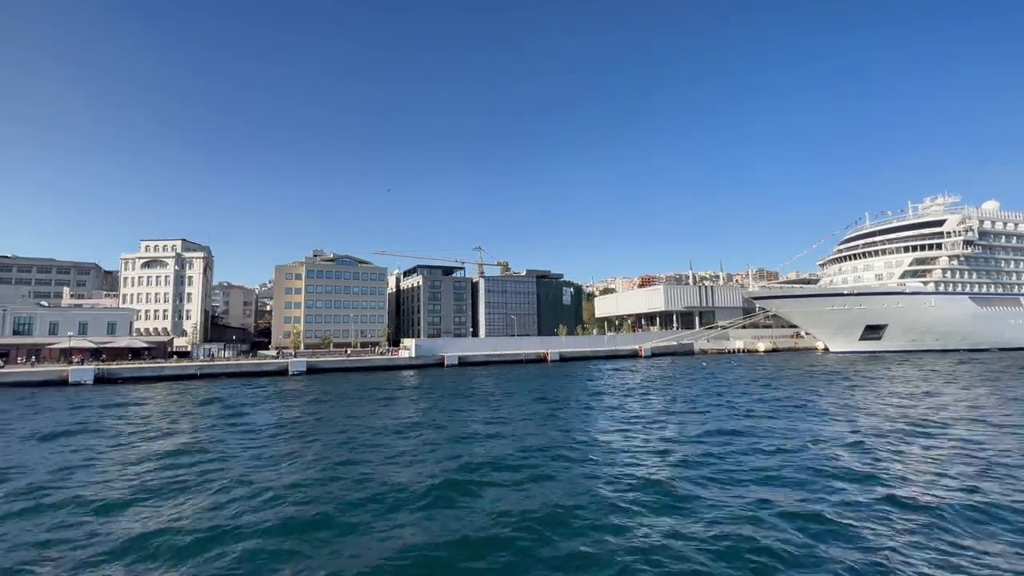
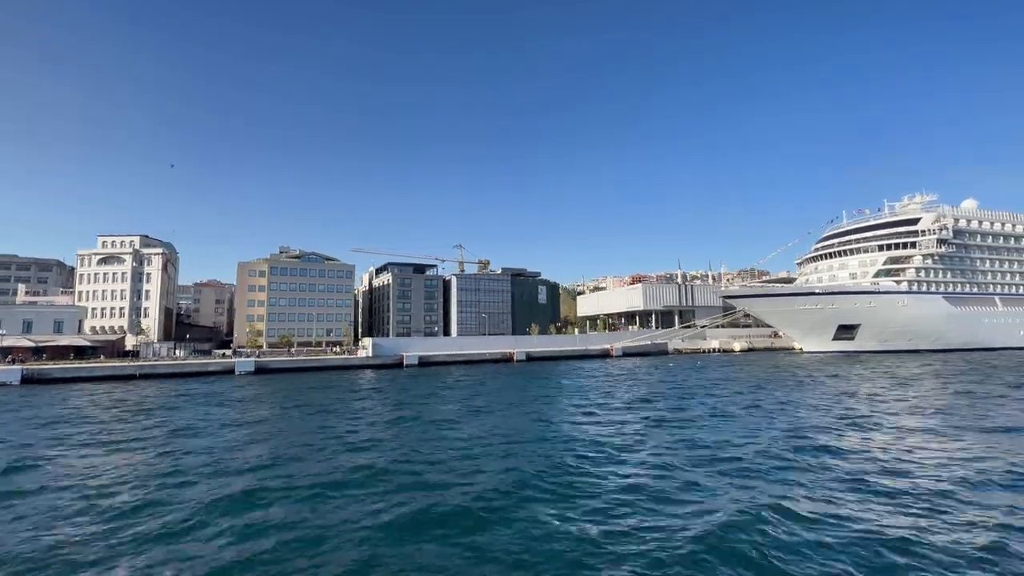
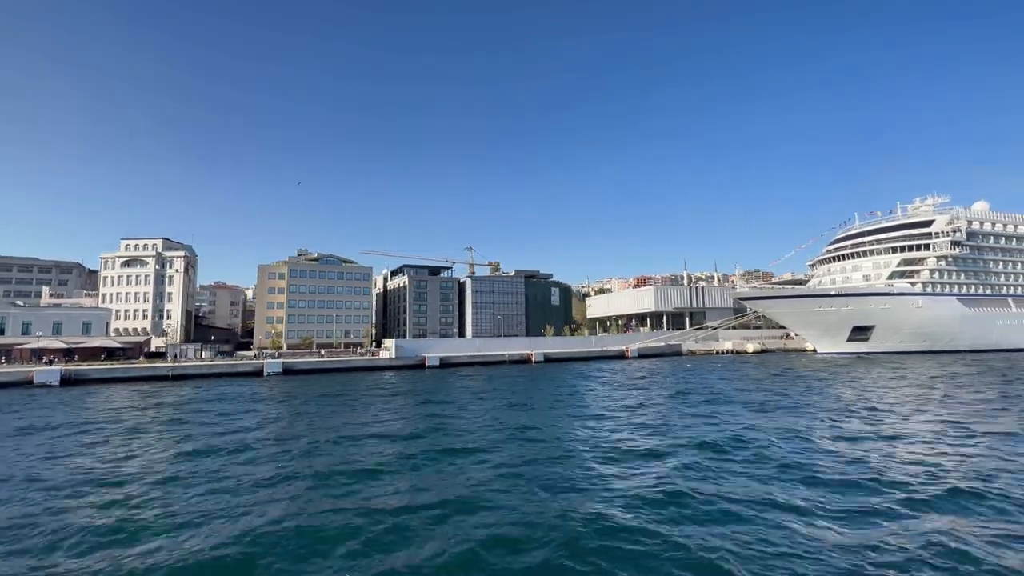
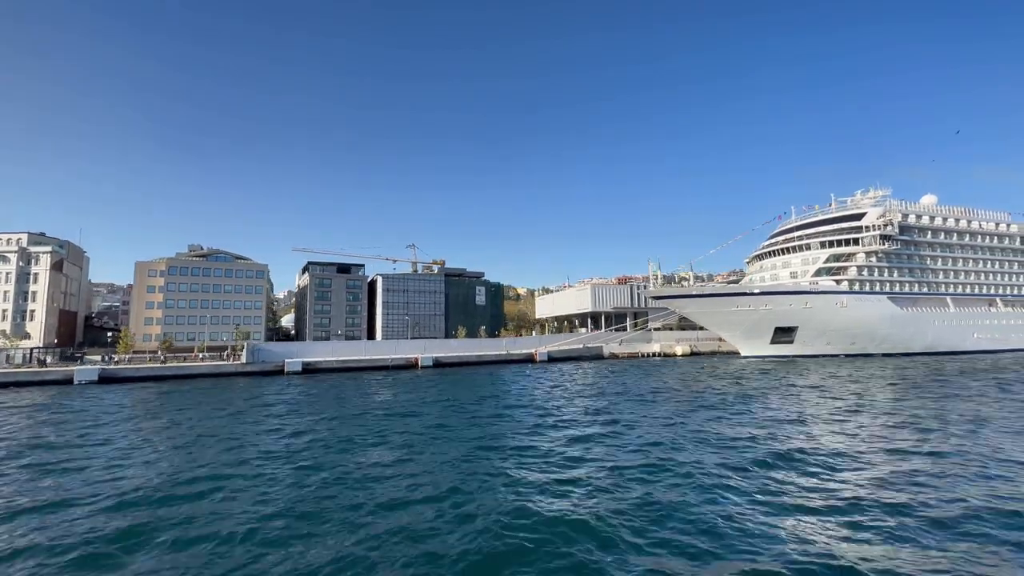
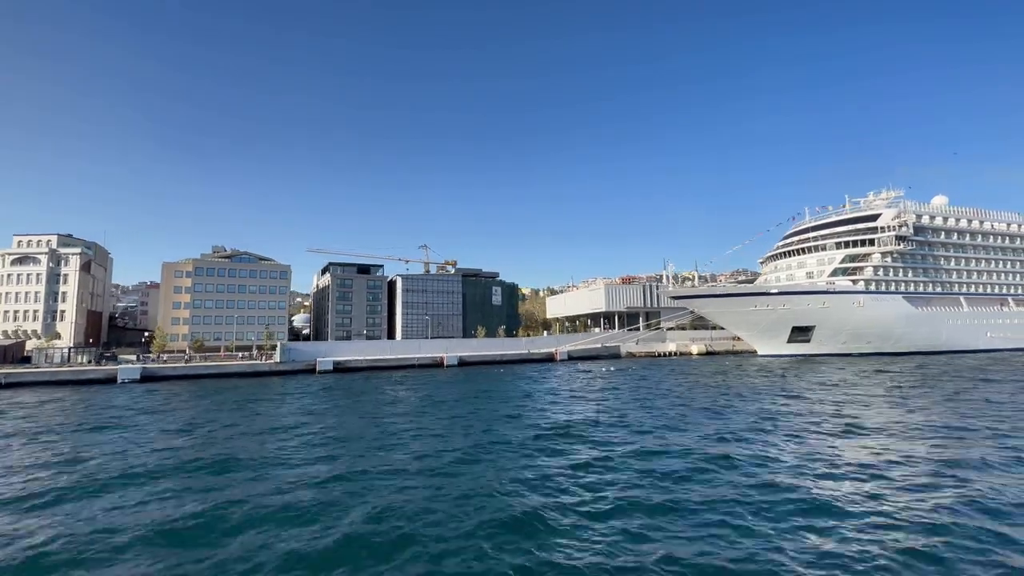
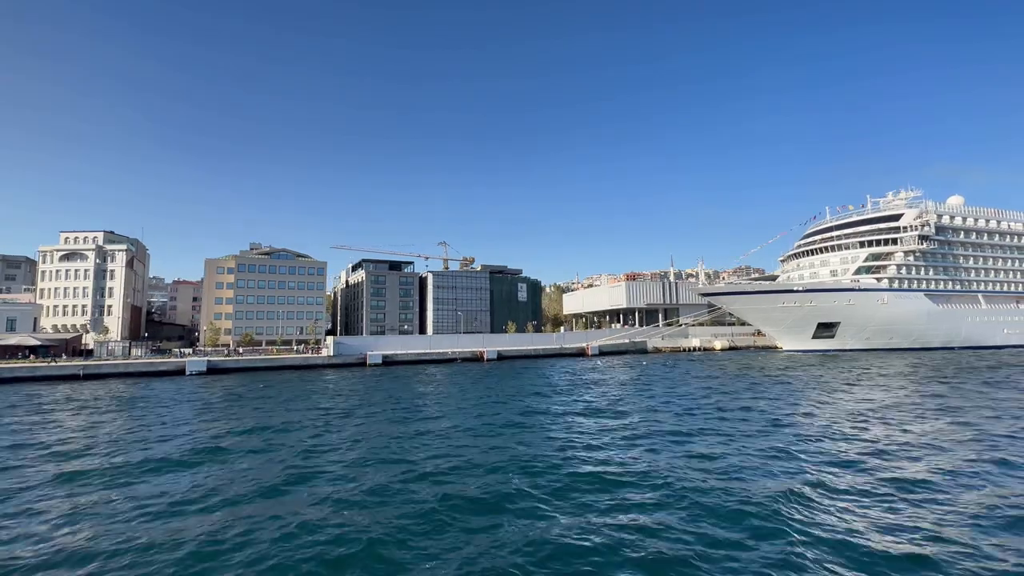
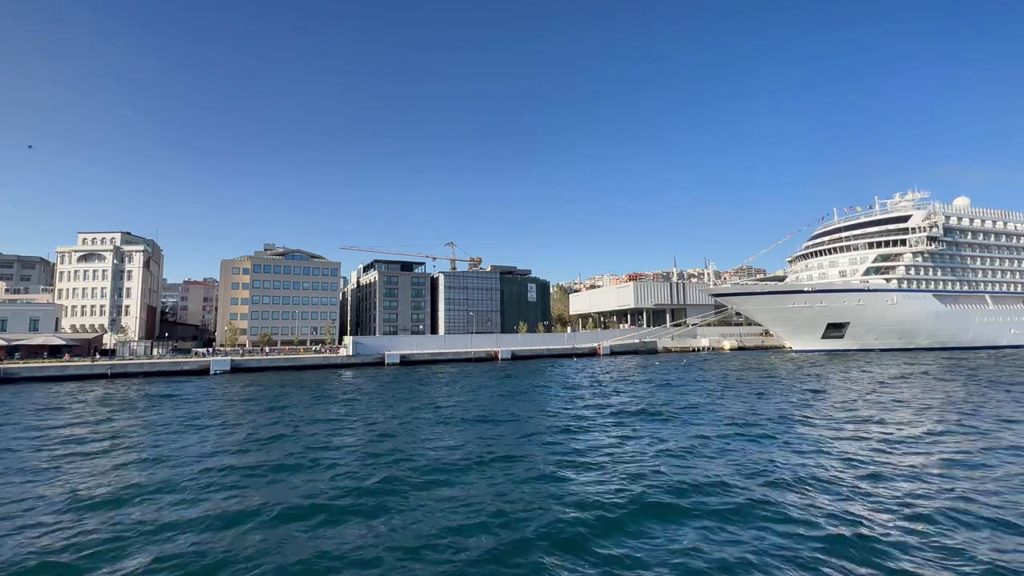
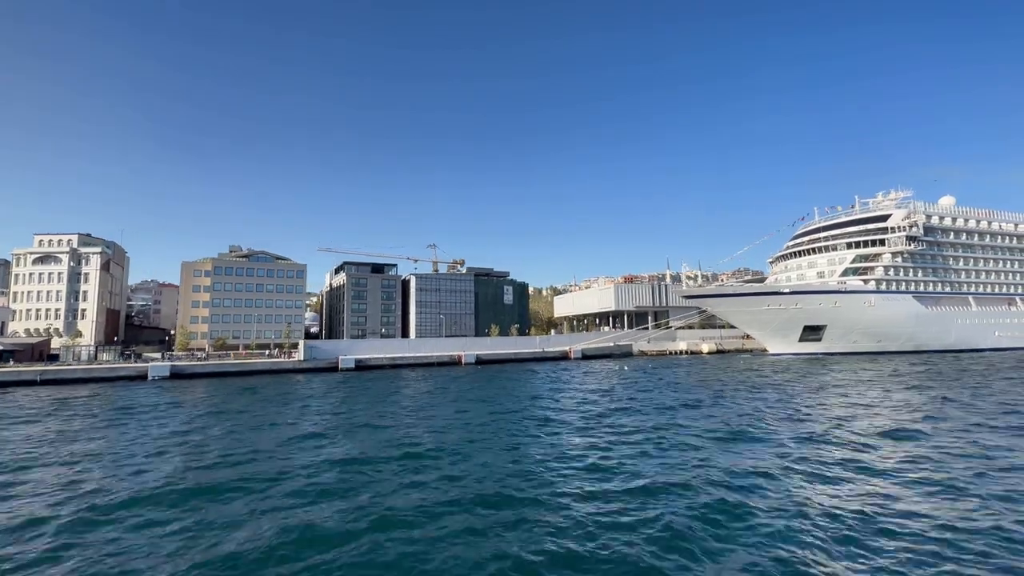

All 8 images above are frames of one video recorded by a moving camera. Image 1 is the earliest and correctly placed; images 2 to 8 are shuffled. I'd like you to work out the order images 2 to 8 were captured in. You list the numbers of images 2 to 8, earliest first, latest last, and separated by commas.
3, 2, 7, 6, 8, 5, 4
